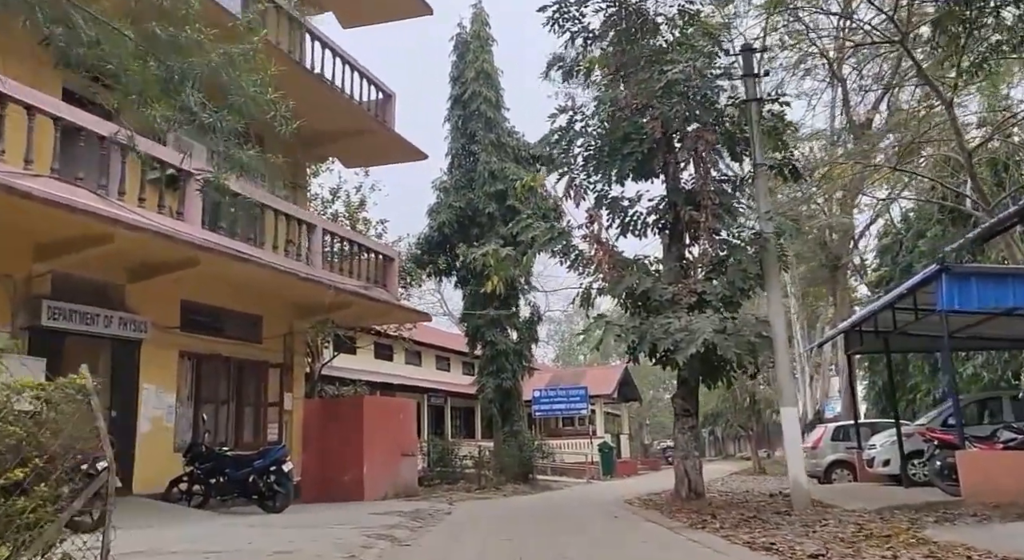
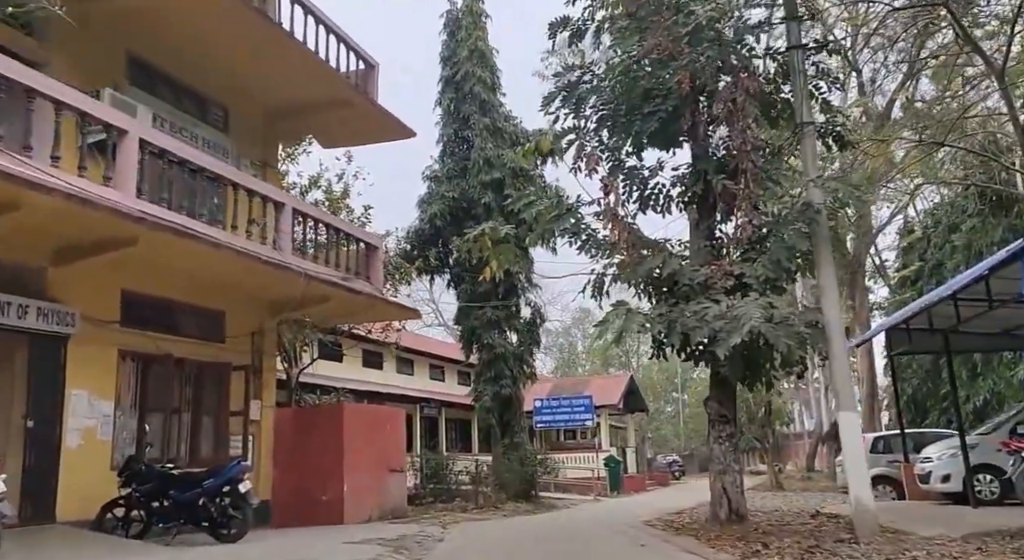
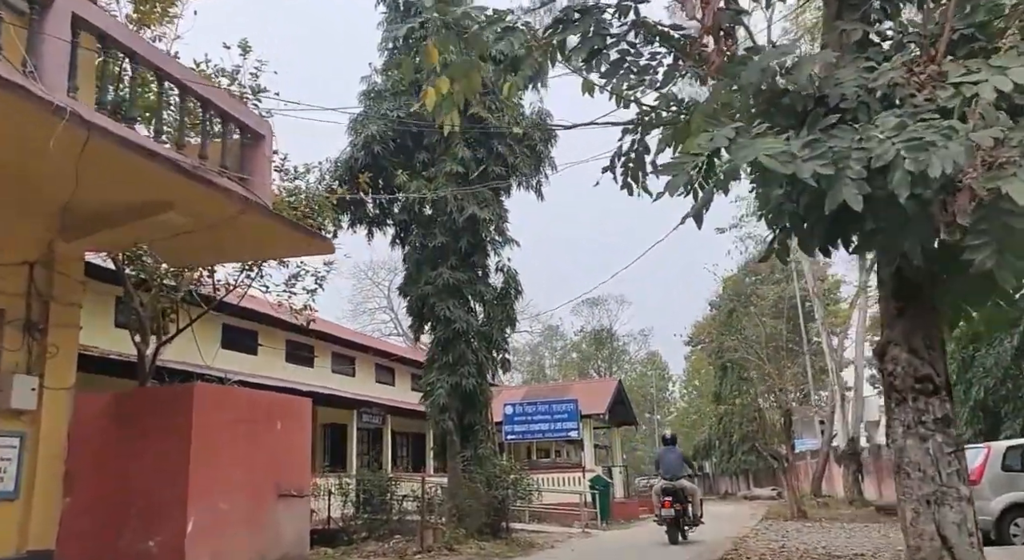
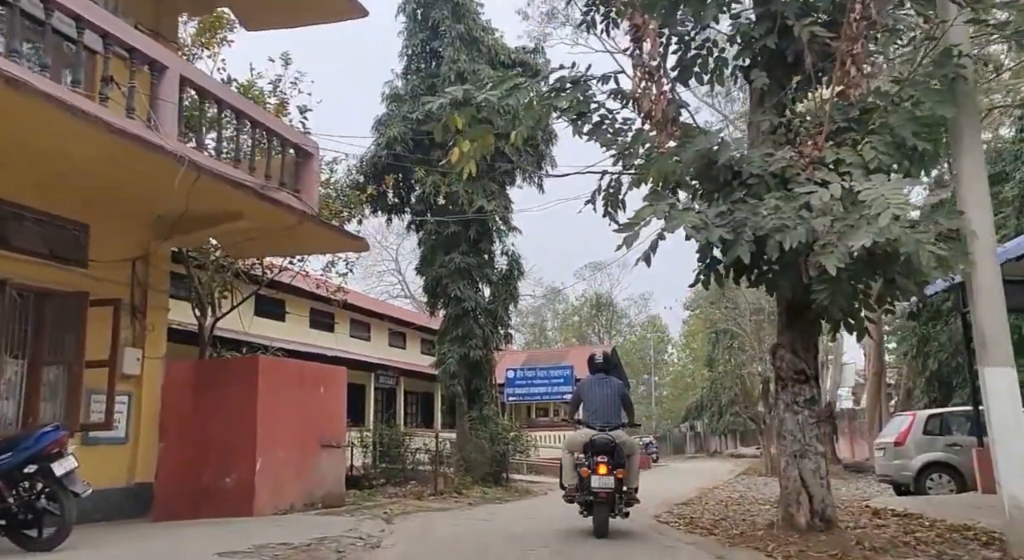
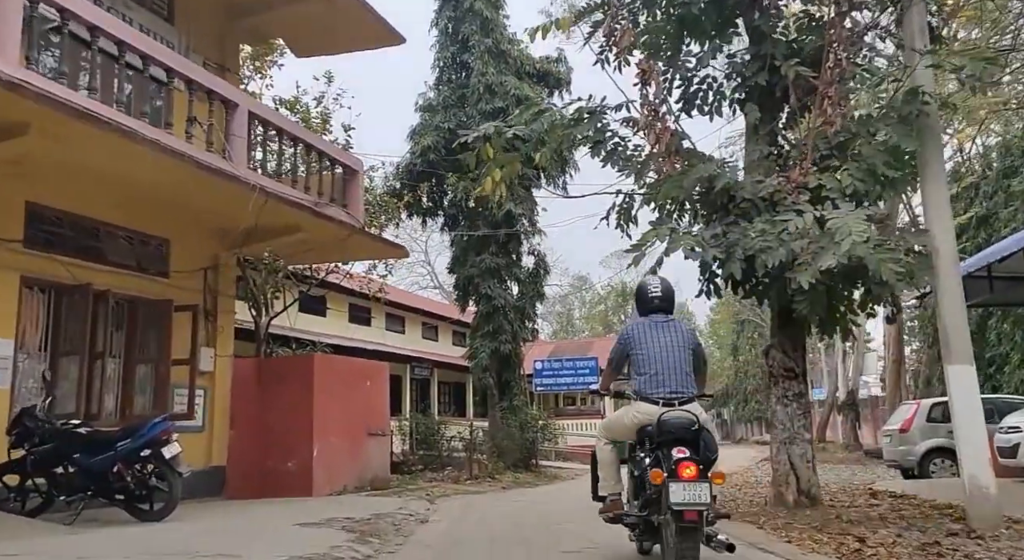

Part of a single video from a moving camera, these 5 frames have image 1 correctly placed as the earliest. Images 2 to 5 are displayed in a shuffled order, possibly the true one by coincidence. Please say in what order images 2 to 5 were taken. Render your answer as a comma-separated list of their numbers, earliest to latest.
2, 5, 4, 3
